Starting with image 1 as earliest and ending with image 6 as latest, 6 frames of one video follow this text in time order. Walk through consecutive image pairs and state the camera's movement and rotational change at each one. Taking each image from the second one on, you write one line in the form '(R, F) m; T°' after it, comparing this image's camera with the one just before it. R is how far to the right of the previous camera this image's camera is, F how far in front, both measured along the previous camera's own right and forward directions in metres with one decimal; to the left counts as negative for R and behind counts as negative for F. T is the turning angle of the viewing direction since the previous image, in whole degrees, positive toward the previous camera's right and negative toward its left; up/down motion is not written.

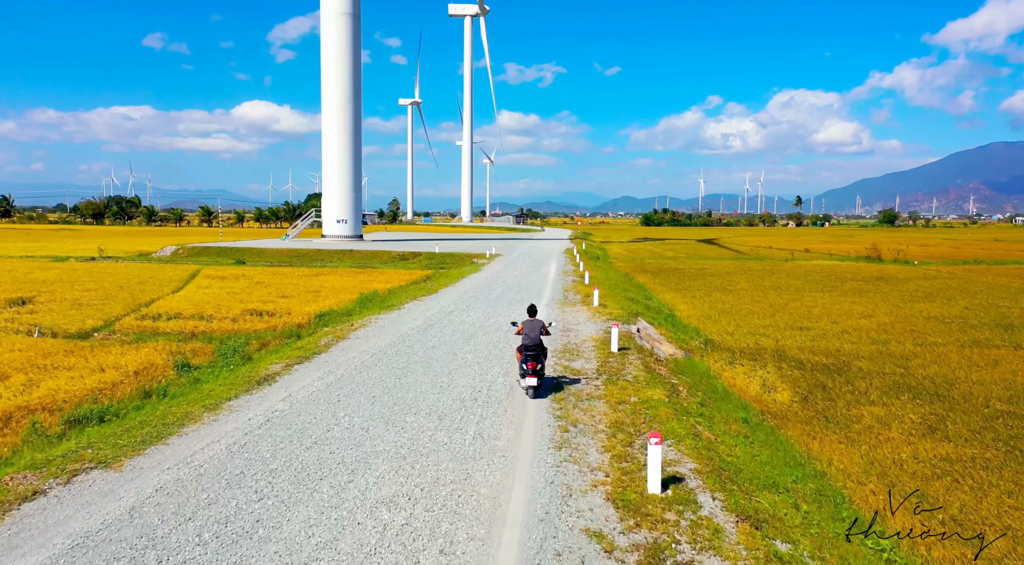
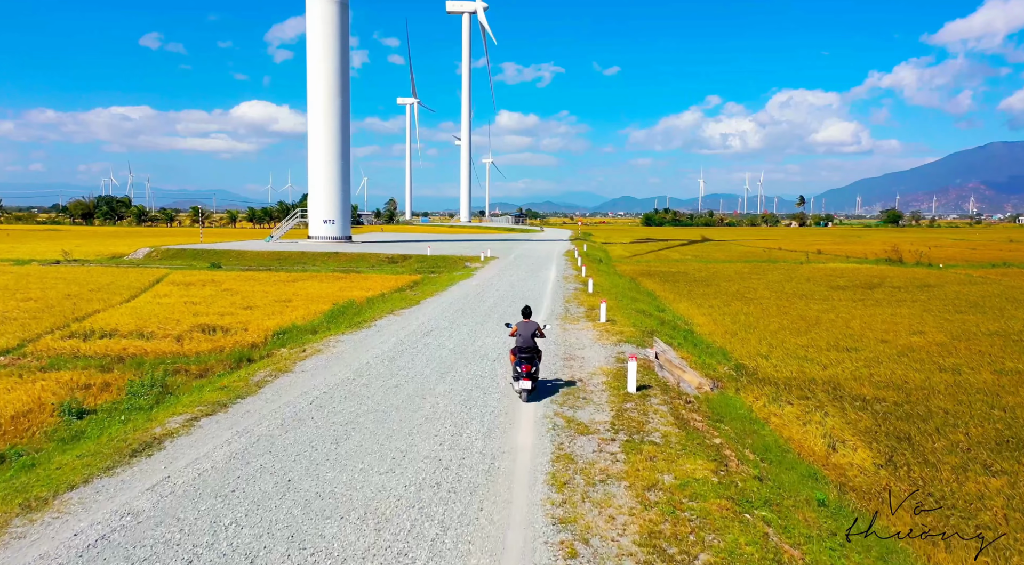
(+0.2, +3.6) m; 0°
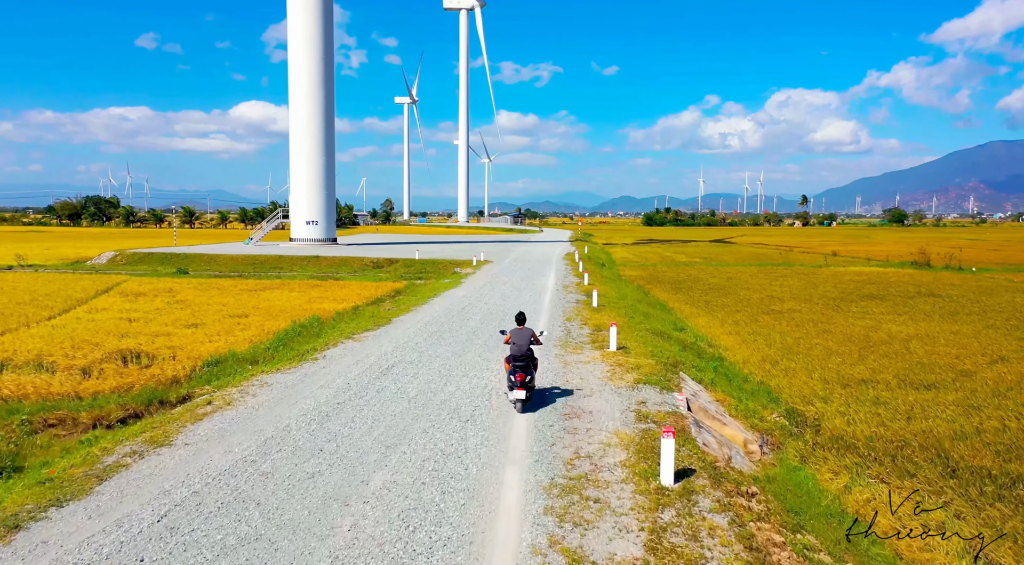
(+0.3, +4.1) m; 0°
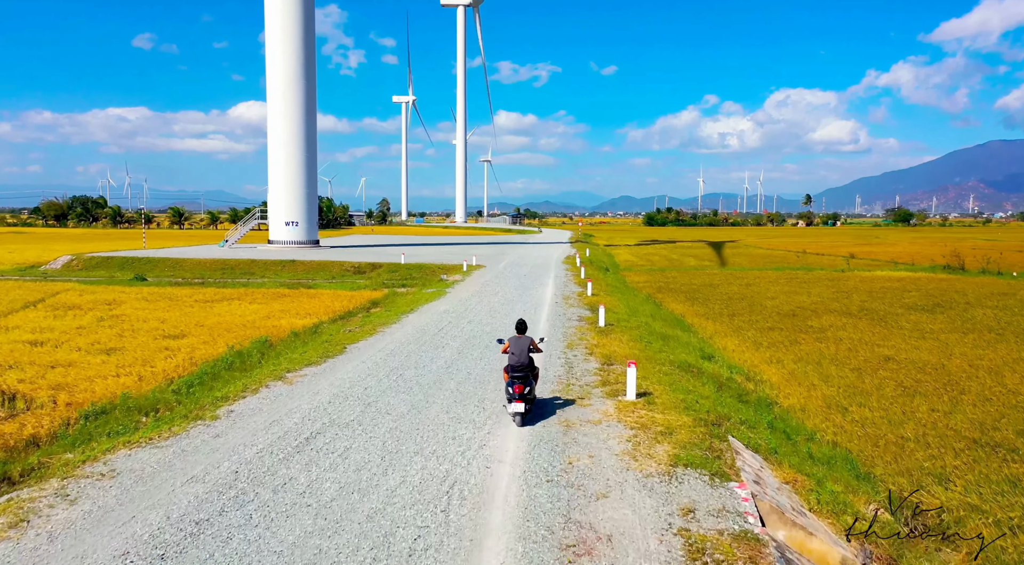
(+0.3, +4.3) m; 0°
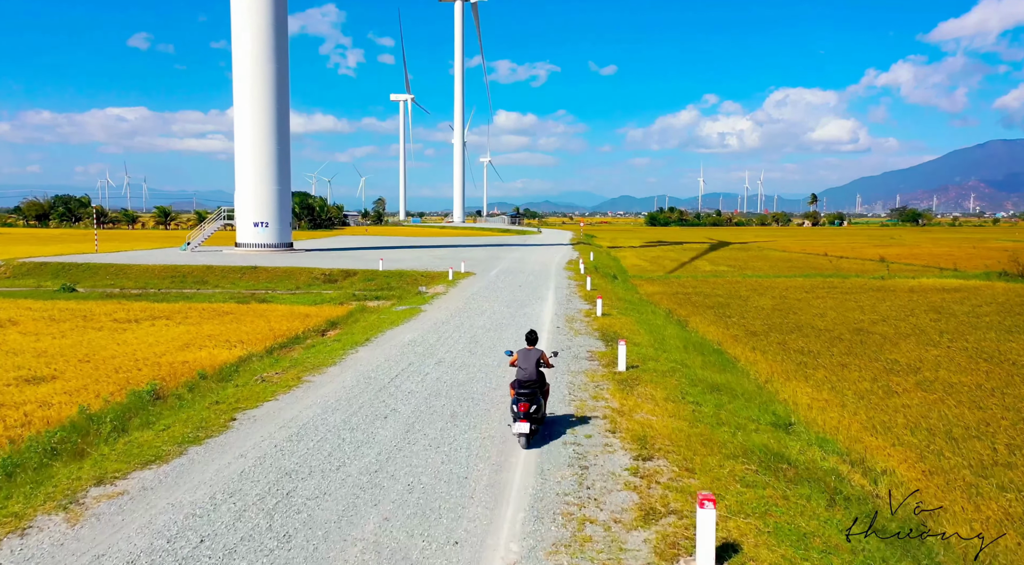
(+0.3, +5.8) m; 0°
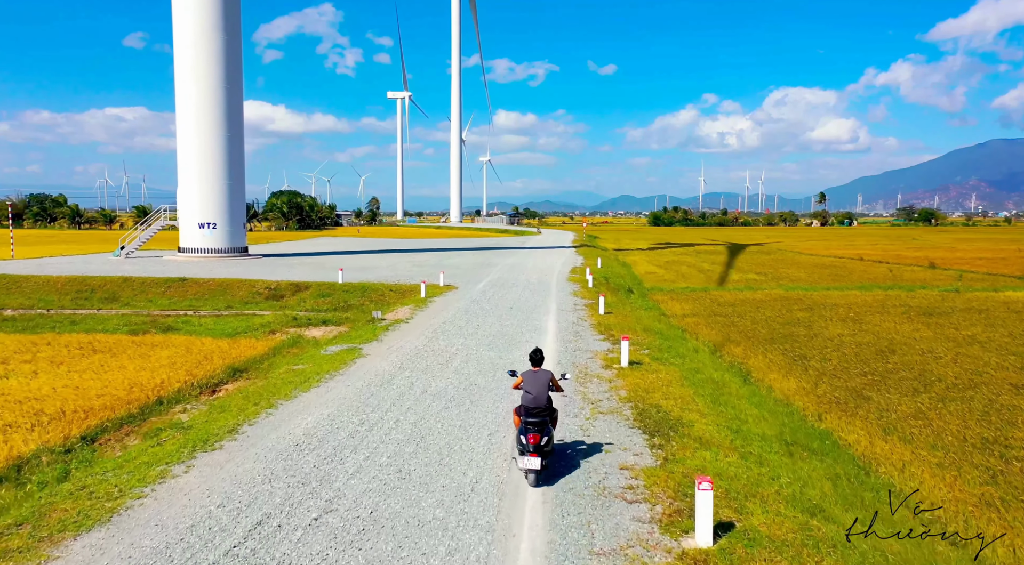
(+0.4, +7.7) m; 0°
